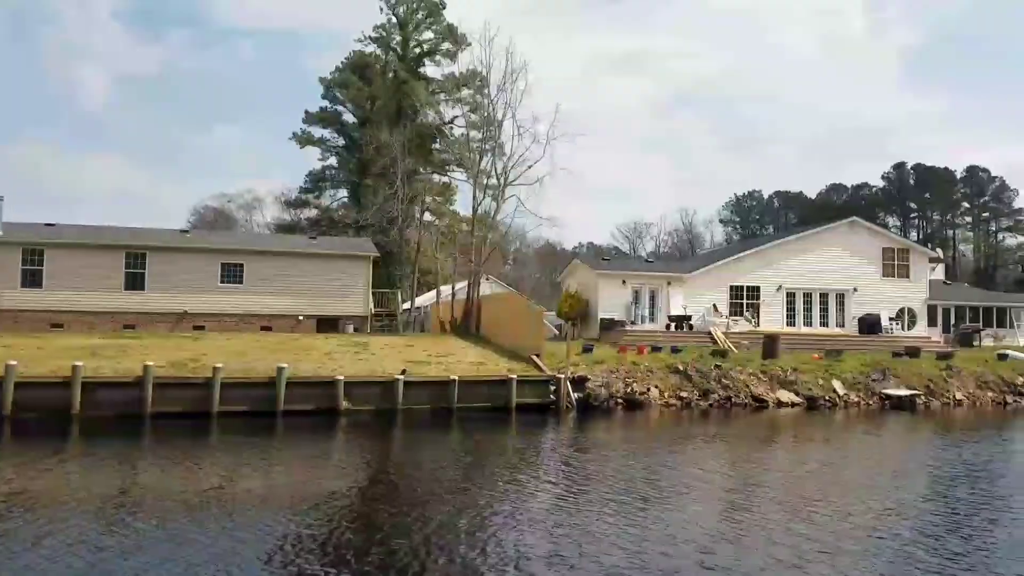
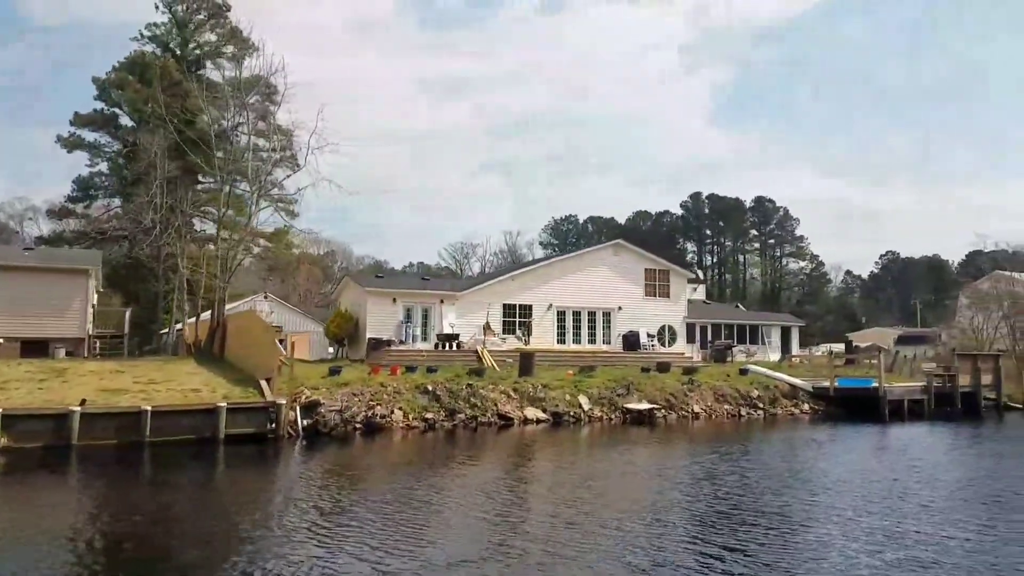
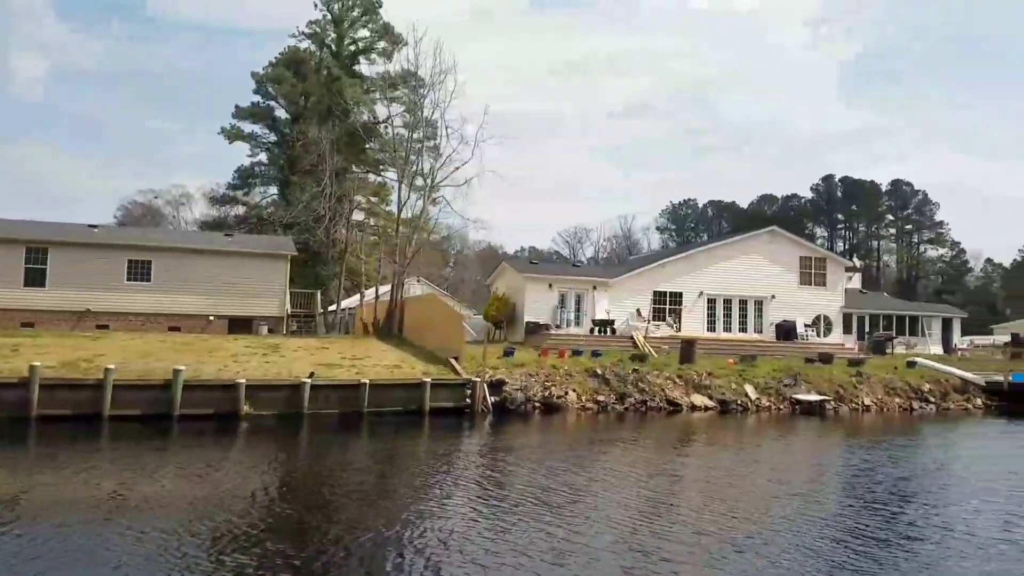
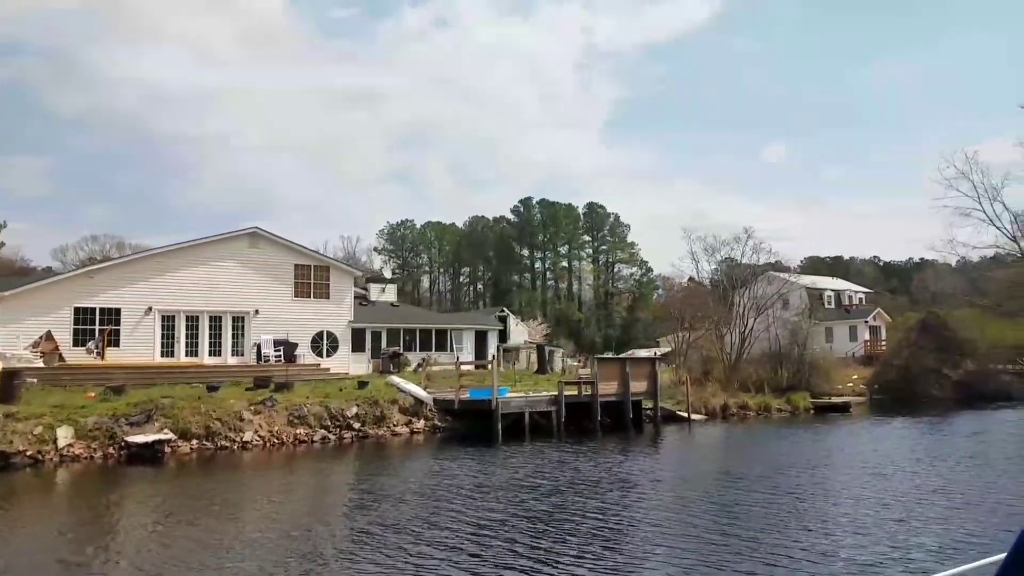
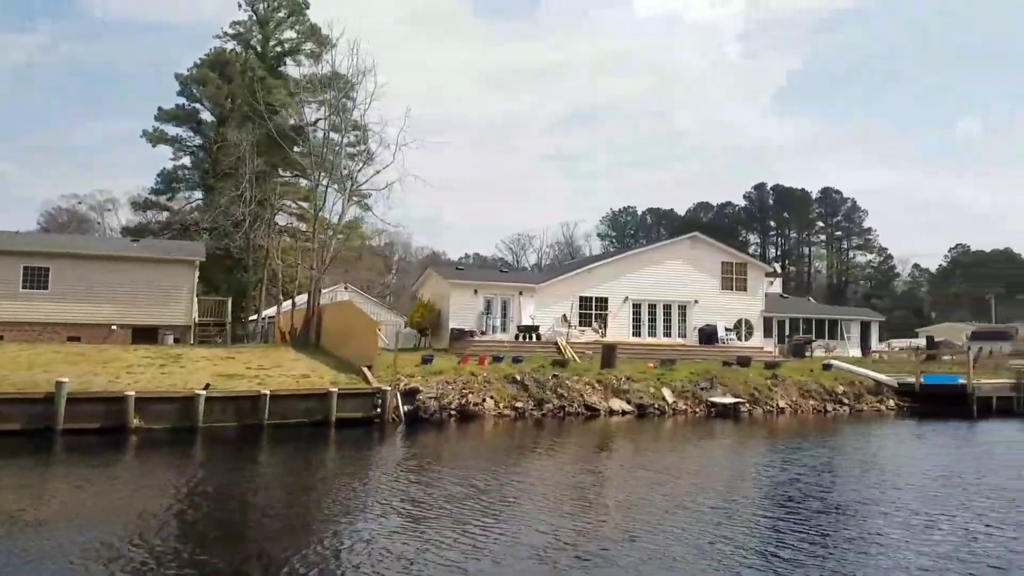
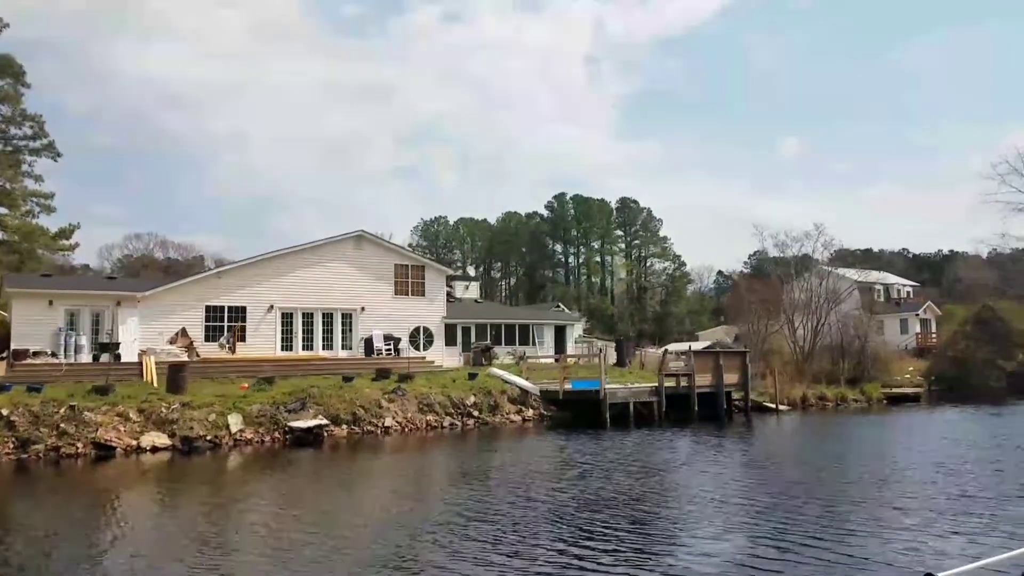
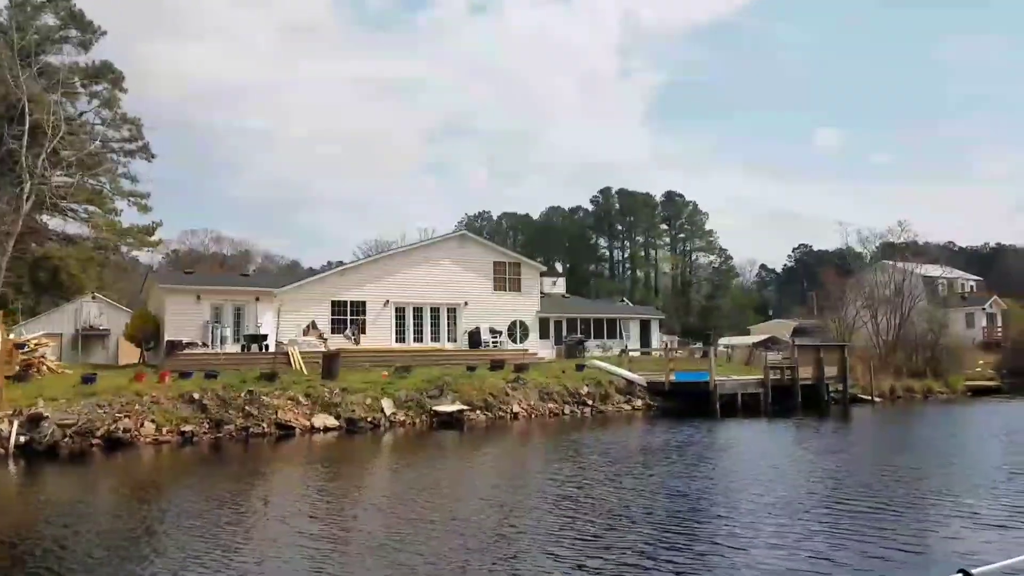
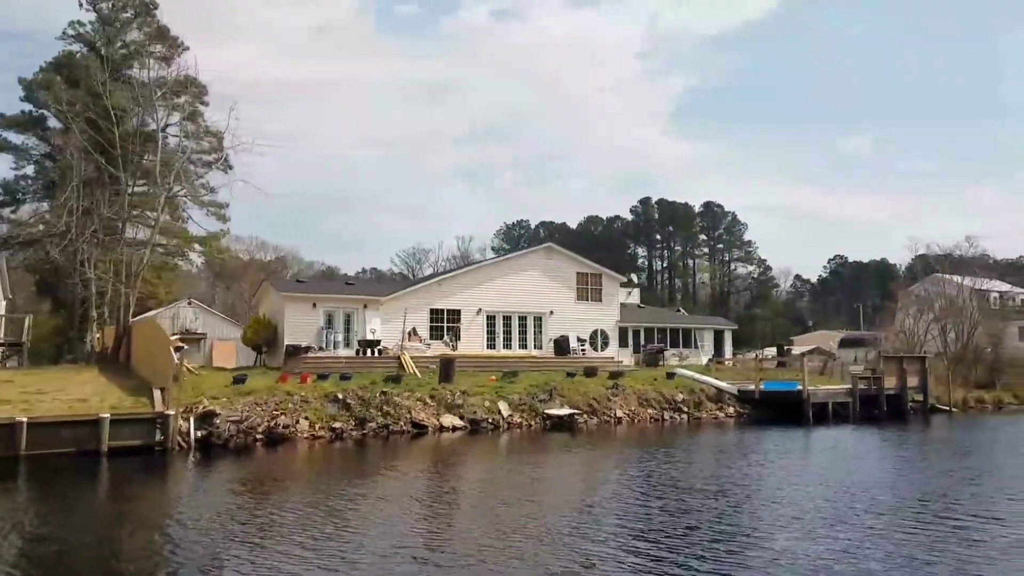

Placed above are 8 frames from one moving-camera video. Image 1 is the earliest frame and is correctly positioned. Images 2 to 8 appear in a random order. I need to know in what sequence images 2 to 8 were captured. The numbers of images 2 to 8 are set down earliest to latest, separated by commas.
3, 5, 2, 8, 7, 6, 4
